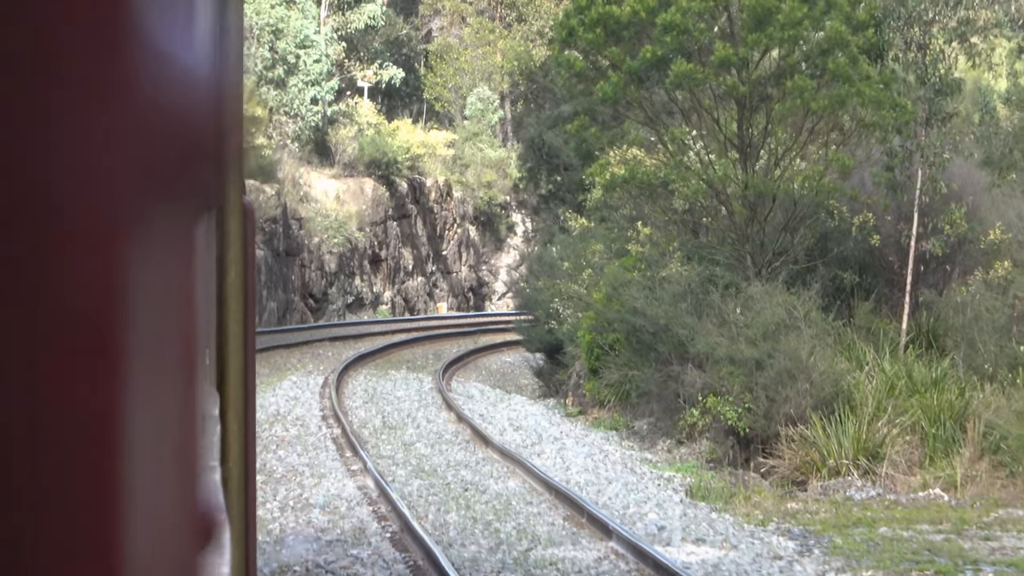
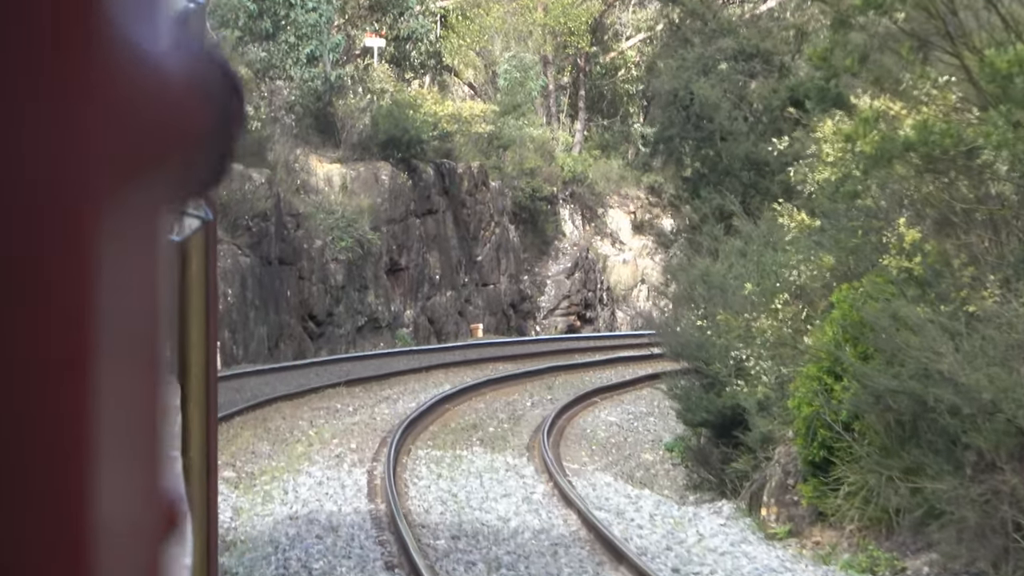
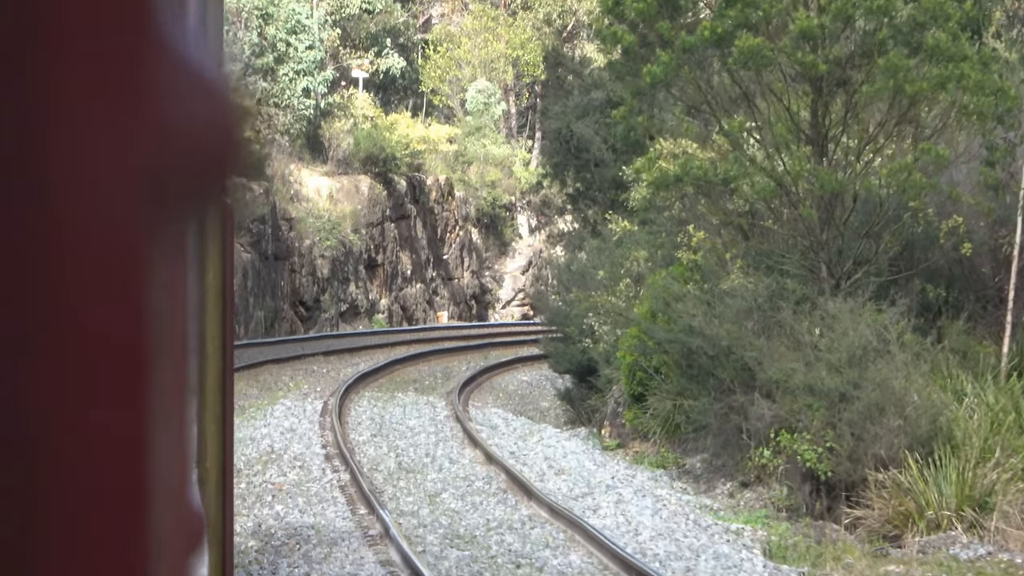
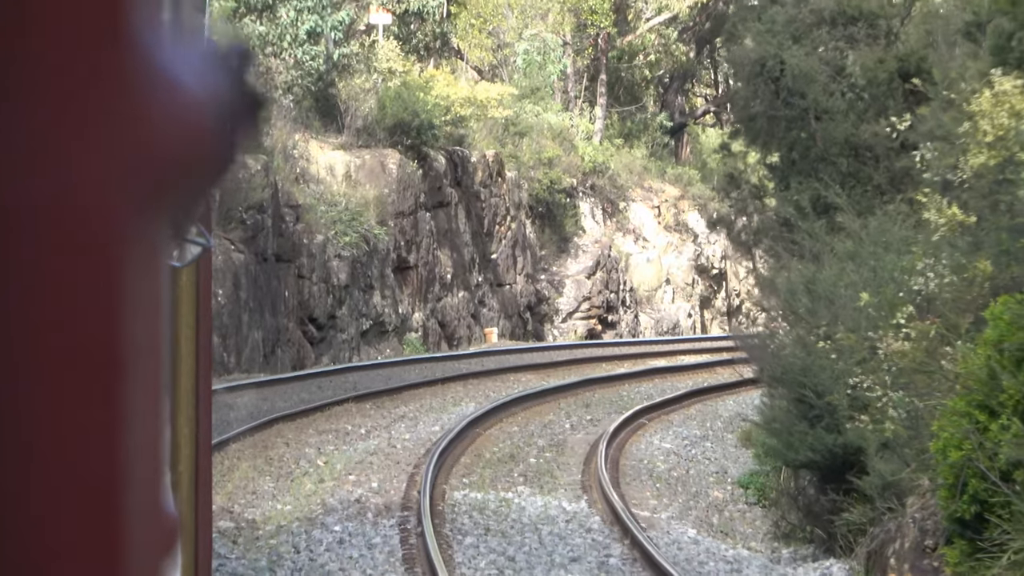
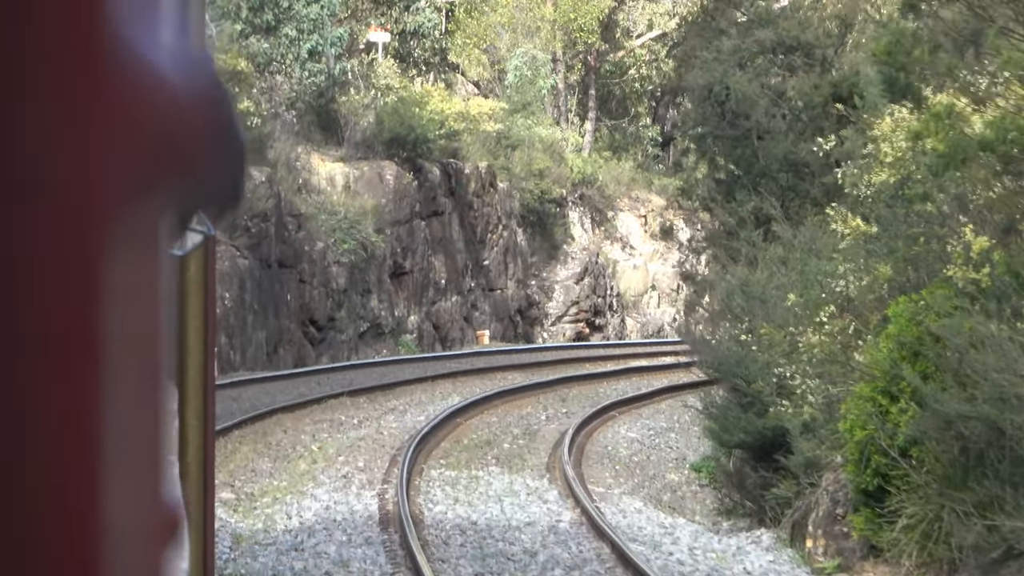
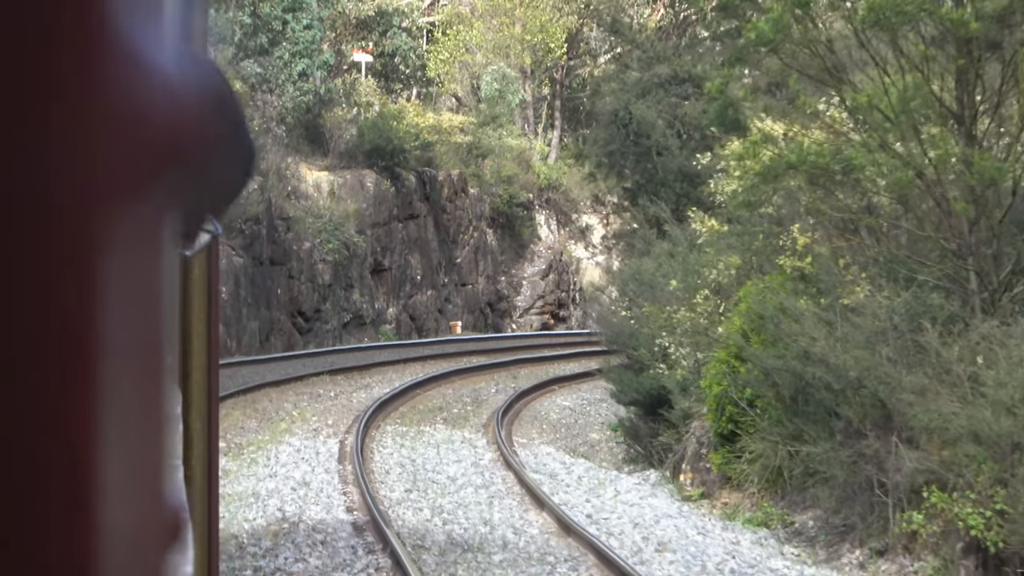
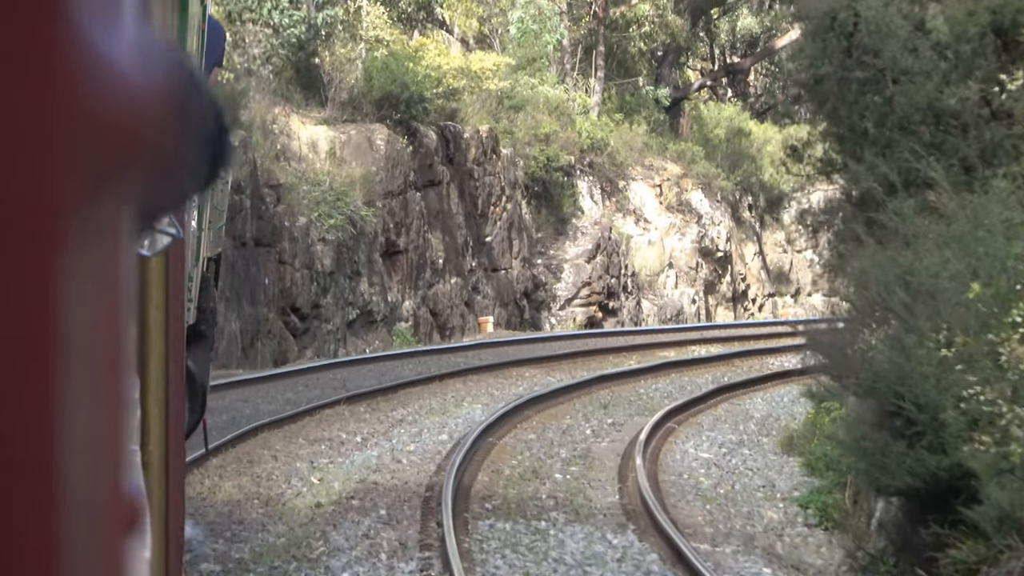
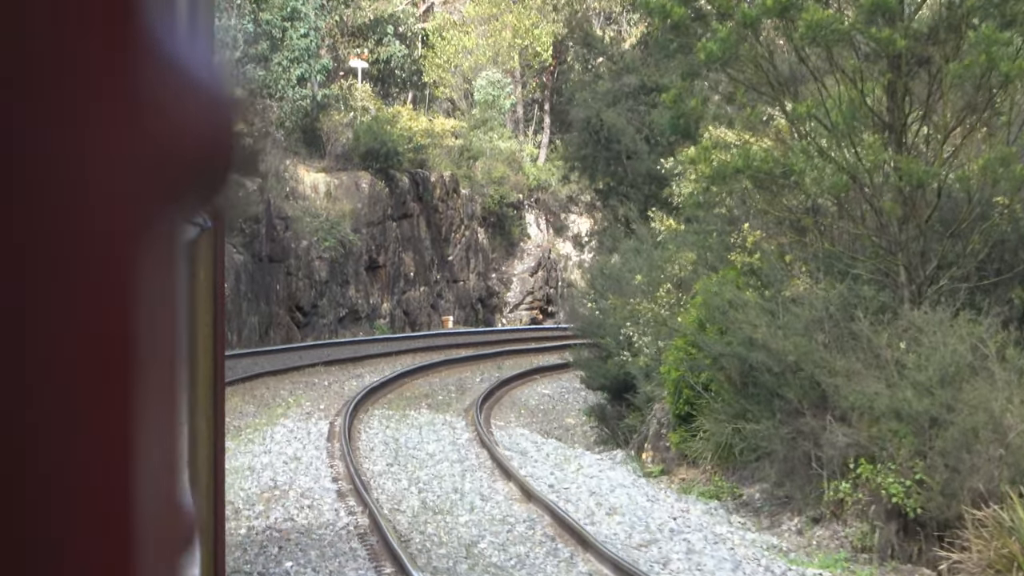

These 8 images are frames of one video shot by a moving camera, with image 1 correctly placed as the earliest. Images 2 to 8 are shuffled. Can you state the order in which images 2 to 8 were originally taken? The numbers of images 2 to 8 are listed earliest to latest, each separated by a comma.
3, 8, 6, 2, 5, 4, 7
